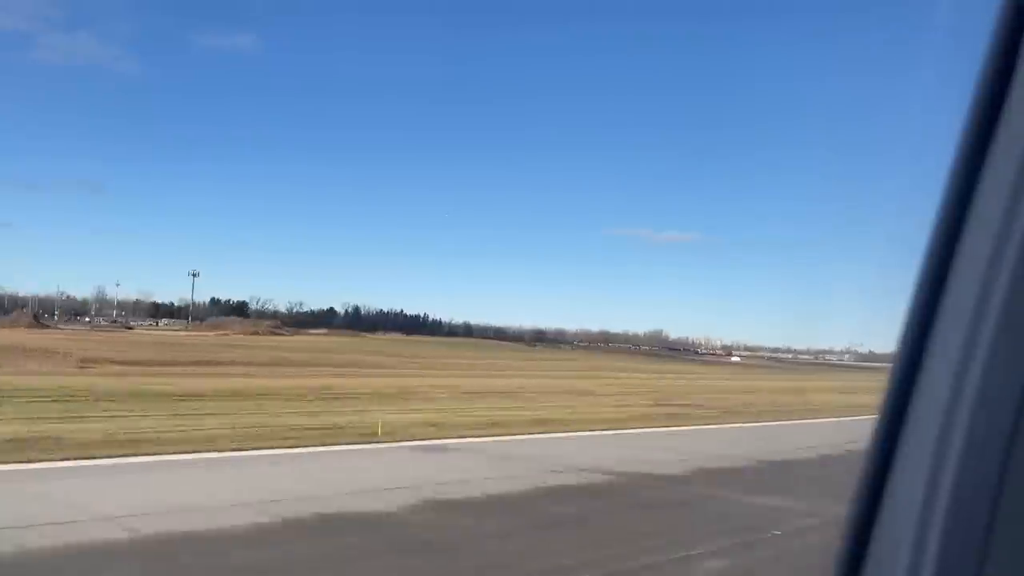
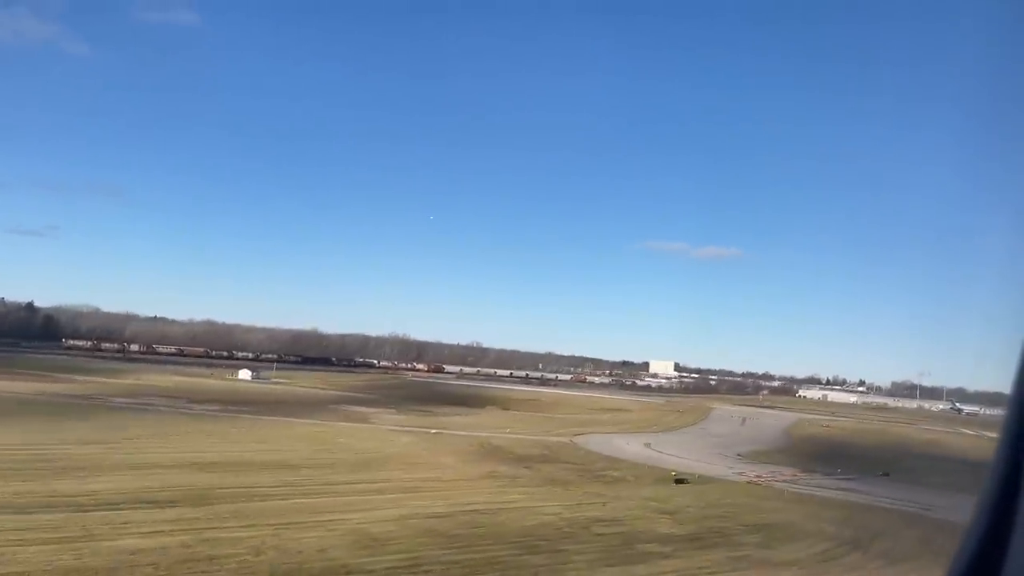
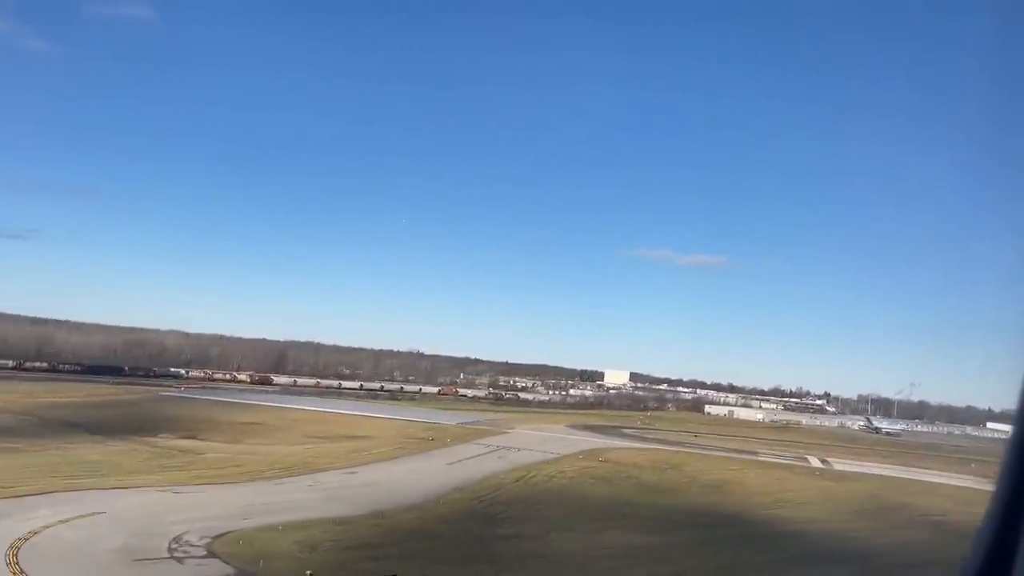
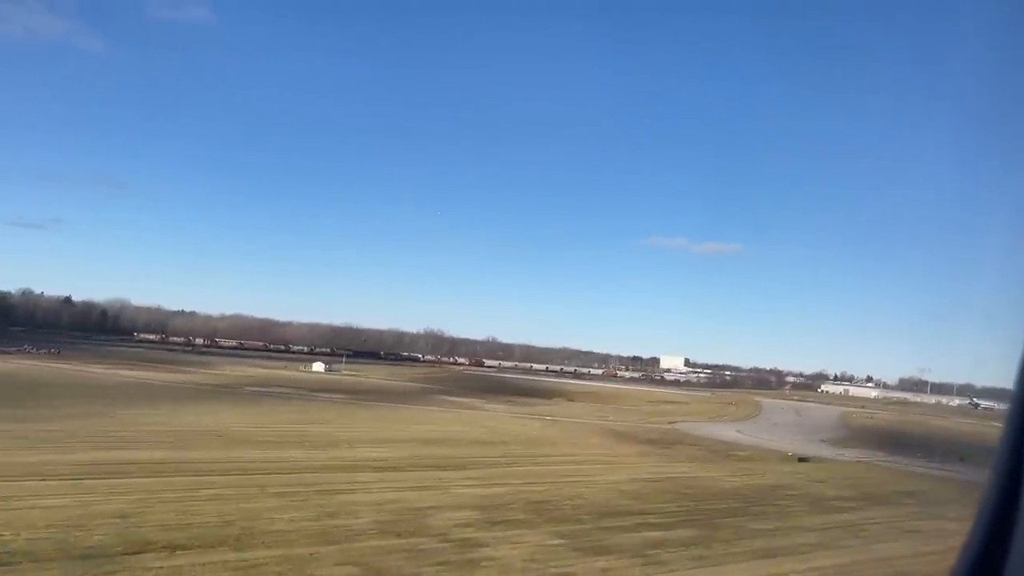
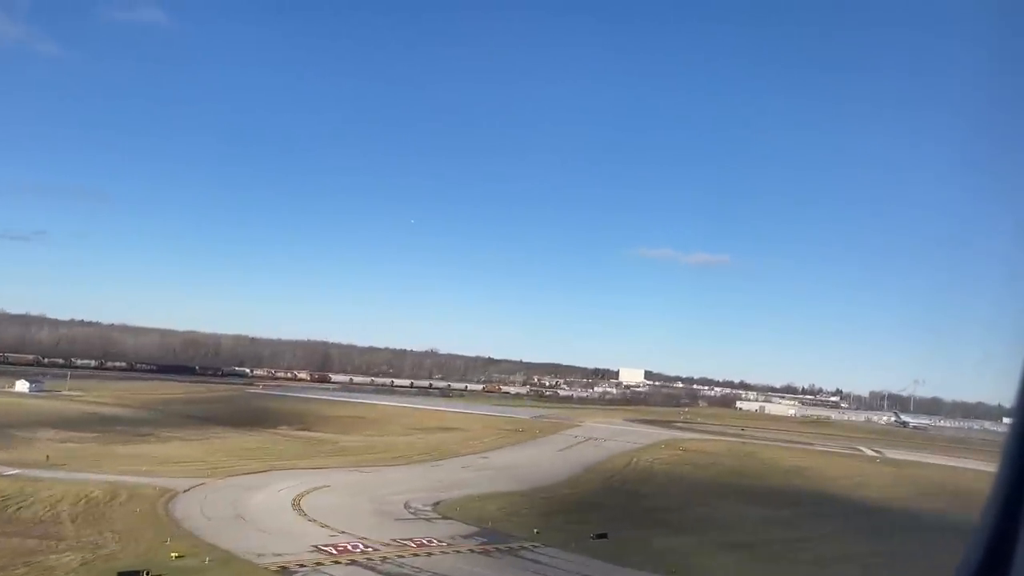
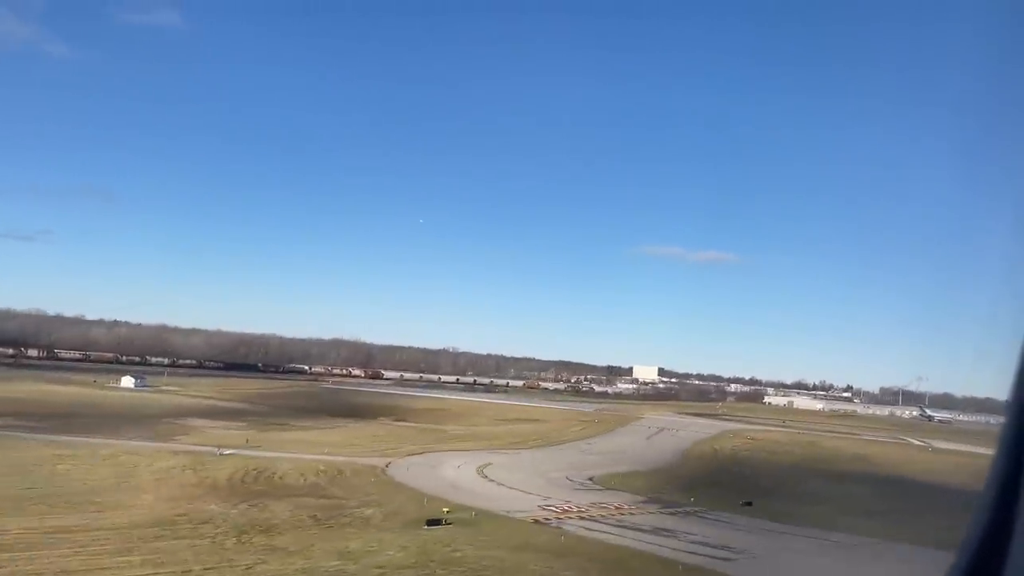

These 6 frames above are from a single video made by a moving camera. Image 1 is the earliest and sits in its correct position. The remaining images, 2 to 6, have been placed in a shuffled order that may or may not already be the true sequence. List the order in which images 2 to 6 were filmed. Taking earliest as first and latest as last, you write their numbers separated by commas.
4, 2, 6, 5, 3
